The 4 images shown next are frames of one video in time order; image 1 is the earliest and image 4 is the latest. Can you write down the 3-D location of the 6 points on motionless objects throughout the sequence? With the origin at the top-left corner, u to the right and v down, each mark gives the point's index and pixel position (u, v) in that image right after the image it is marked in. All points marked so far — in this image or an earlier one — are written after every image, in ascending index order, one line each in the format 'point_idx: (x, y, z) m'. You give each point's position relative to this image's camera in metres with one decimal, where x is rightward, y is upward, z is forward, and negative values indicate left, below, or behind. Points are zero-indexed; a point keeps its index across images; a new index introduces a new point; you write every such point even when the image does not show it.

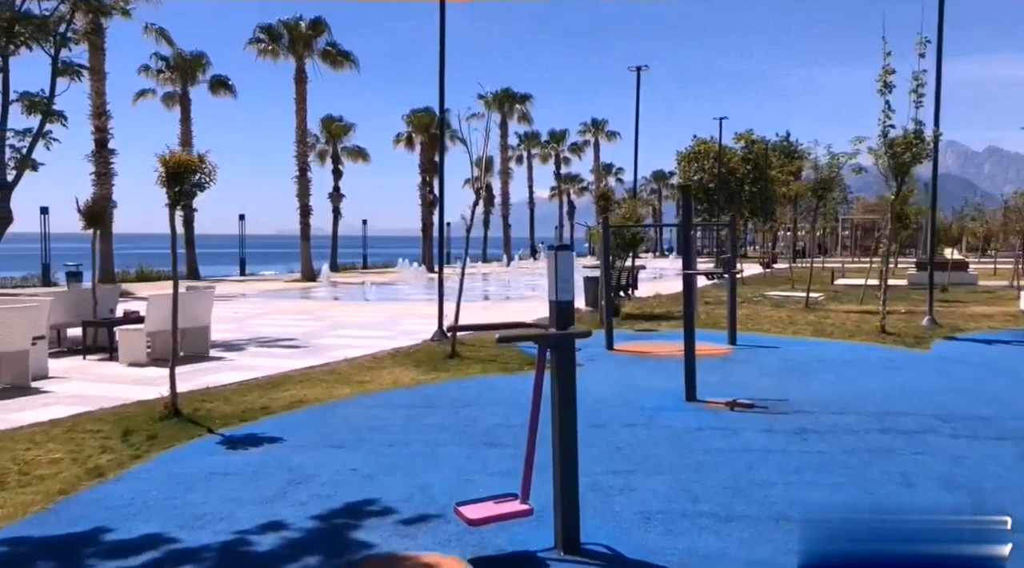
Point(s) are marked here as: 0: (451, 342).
0: (-0.9, -0.8, +14.5) m
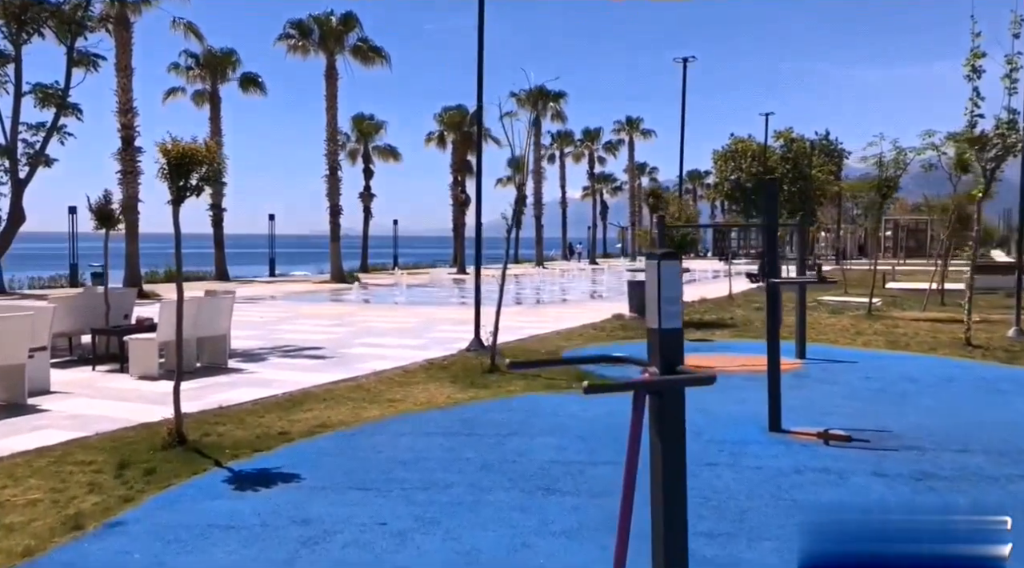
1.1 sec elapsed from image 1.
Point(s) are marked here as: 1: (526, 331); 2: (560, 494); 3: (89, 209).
0: (-0.3, -0.9, +13.2) m
1: (+0.3, -0.8, +18.5) m
2: (+0.3, -1.3, +6.2) m
3: (-5.6, +1.0, +13.6) m
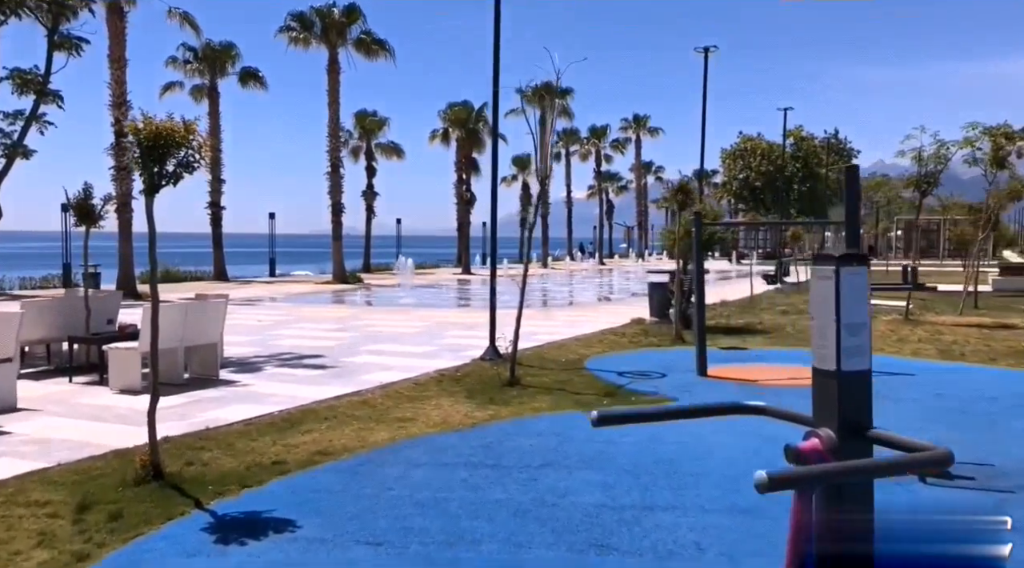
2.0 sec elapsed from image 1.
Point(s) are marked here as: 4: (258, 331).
0: (0.0, -0.9, +12.0) m
1: (+0.5, -0.9, +17.3) m
2: (+0.5, -1.3, +5.0) m
3: (-5.4, +1.0, +12.4) m
4: (-4.5, -0.8, +18.0) m
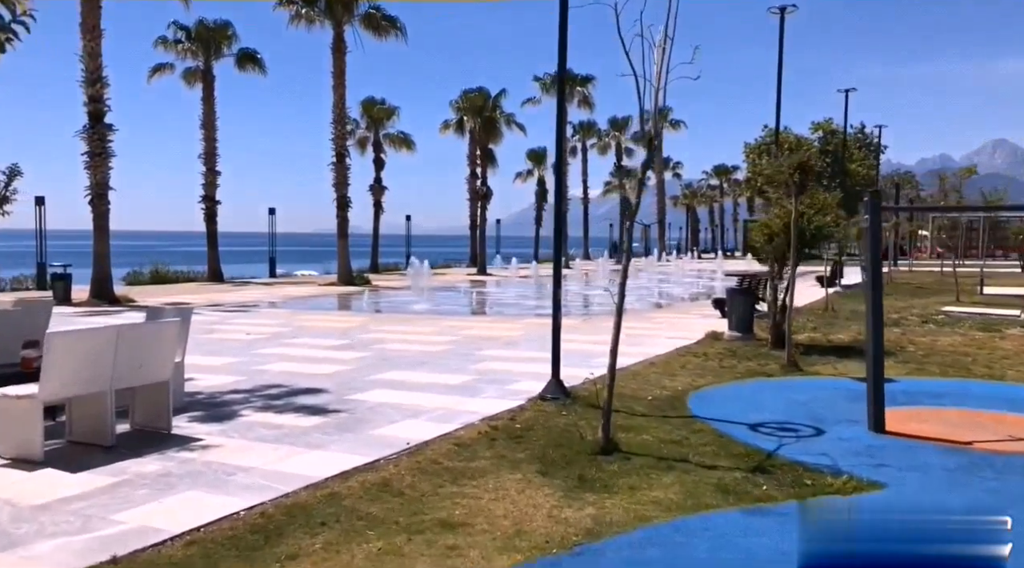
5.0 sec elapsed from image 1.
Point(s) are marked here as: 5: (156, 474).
0: (+0.6, -1.0, +8.4) m
1: (+1.2, -1.0, +13.6) m
2: (+1.2, -1.4, +1.3) m
3: (-4.7, +0.9, +8.8) m
4: (-3.8, -0.9, +14.3) m
5: (-2.3, -1.2, +6.7) m
